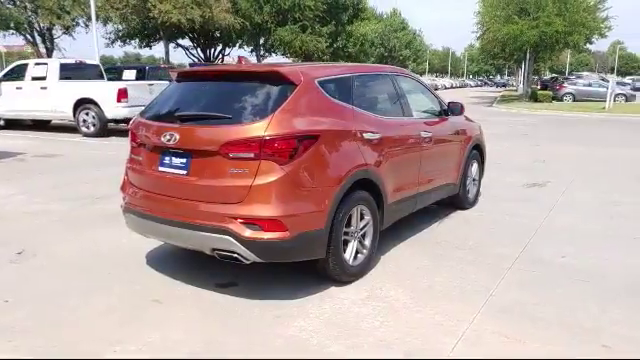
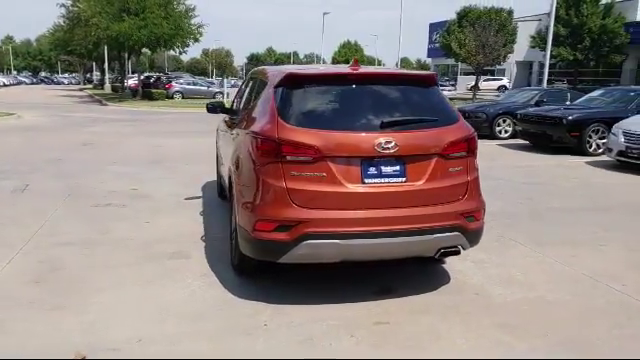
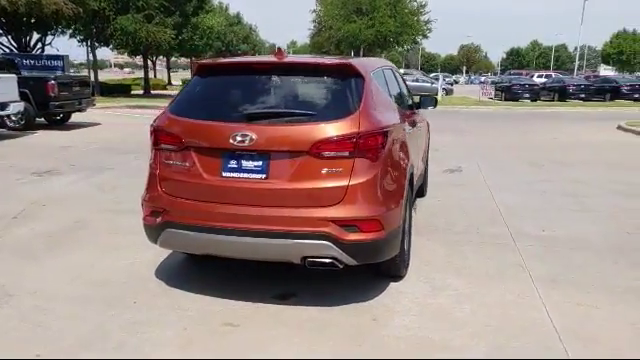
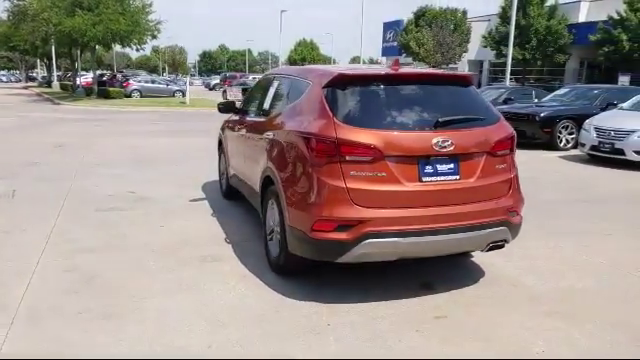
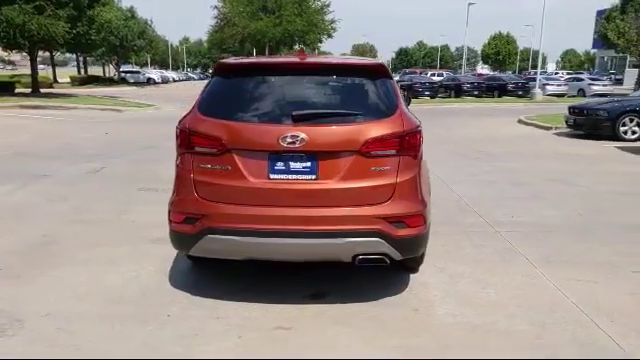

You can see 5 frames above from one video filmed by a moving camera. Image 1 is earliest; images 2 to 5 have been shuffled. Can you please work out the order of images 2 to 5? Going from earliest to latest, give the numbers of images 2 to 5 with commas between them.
3, 5, 2, 4
